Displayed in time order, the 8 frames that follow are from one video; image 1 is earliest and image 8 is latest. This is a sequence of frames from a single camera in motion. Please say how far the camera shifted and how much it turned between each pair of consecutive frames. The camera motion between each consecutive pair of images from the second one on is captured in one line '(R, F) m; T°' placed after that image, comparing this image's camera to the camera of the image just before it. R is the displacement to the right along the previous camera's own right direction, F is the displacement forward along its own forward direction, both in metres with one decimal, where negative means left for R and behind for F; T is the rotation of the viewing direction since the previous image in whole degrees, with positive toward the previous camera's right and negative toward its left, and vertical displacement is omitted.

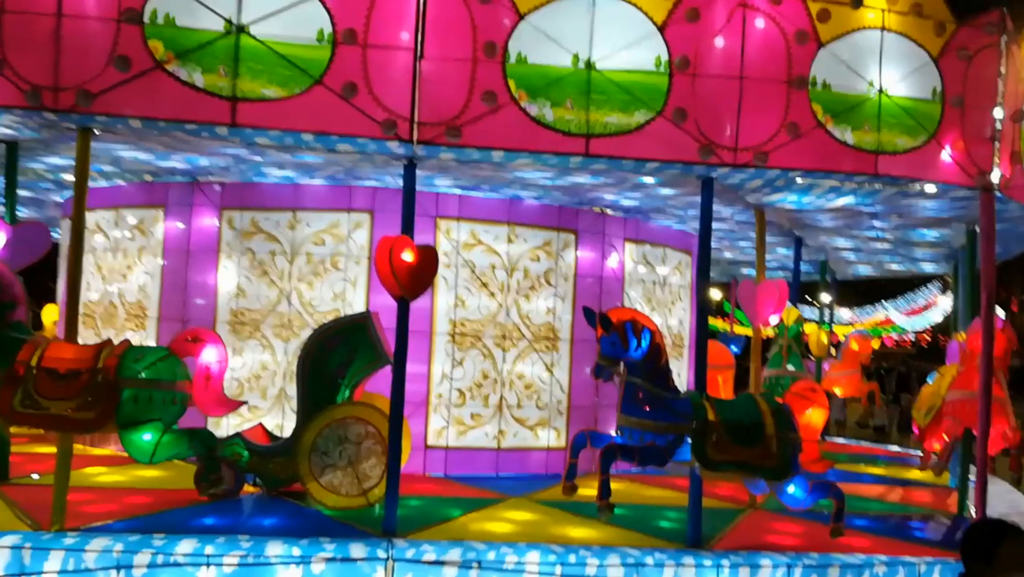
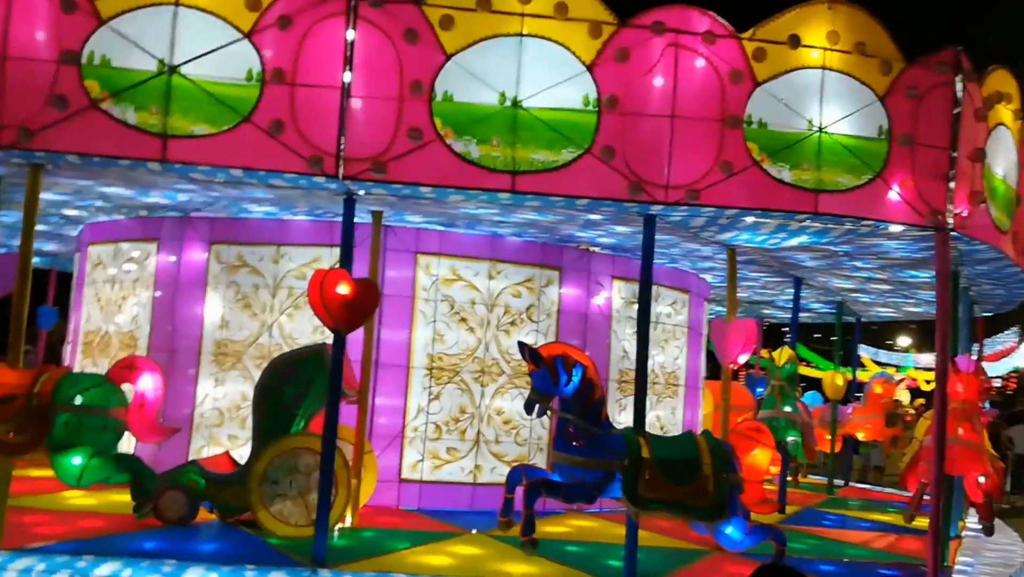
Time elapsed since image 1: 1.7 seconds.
(+0.8, 0.0) m; -3°
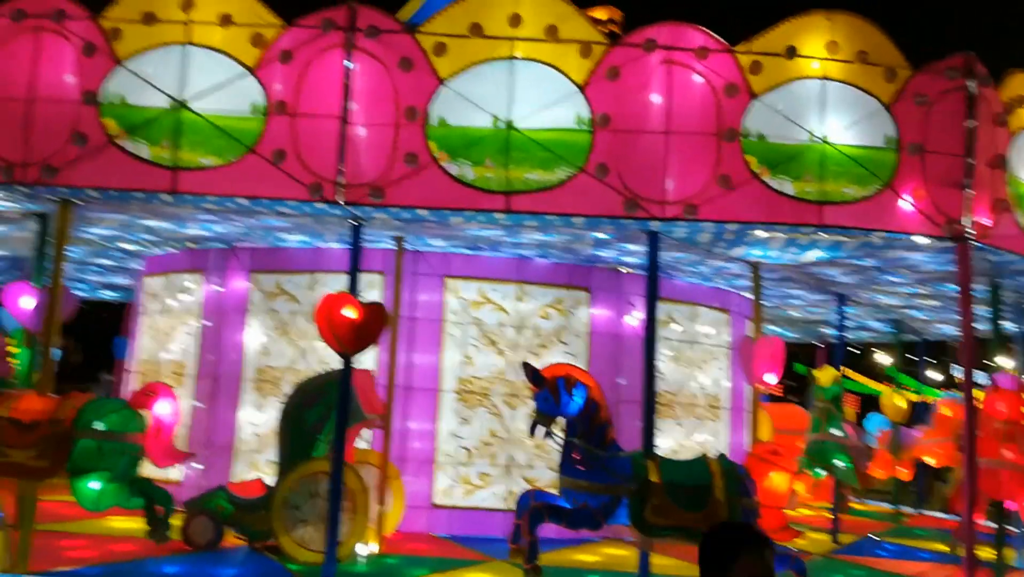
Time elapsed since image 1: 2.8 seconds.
(+0.5, 0.0) m; -5°
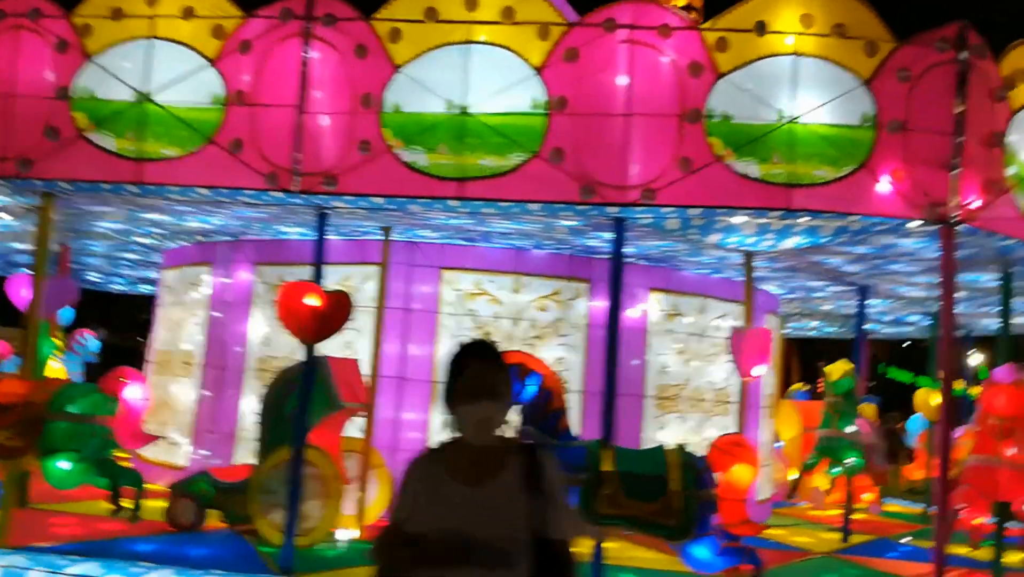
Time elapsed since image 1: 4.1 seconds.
(+0.7, +0.1) m; -4°
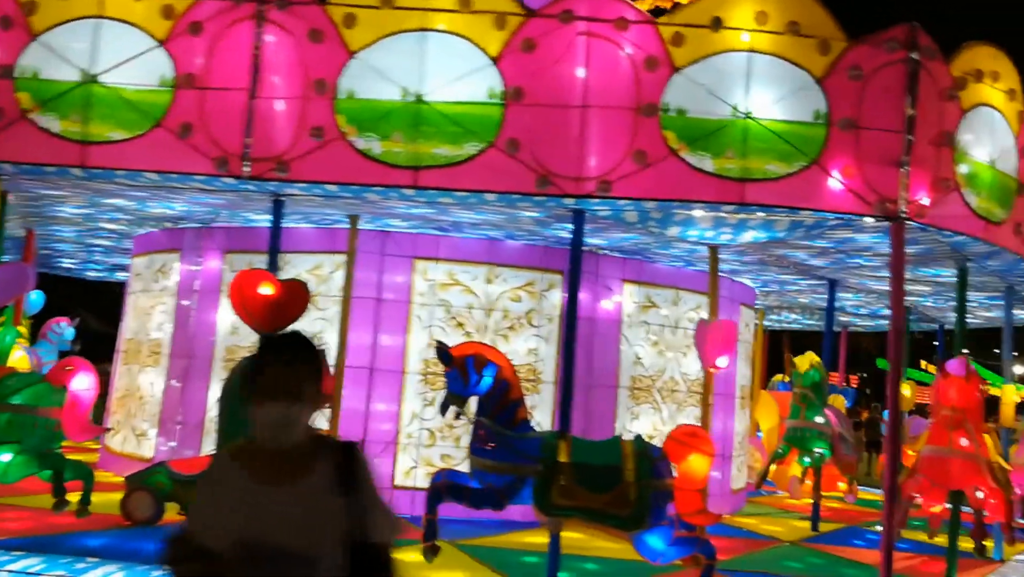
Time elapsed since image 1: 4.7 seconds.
(+0.2, 0.0) m; +1°
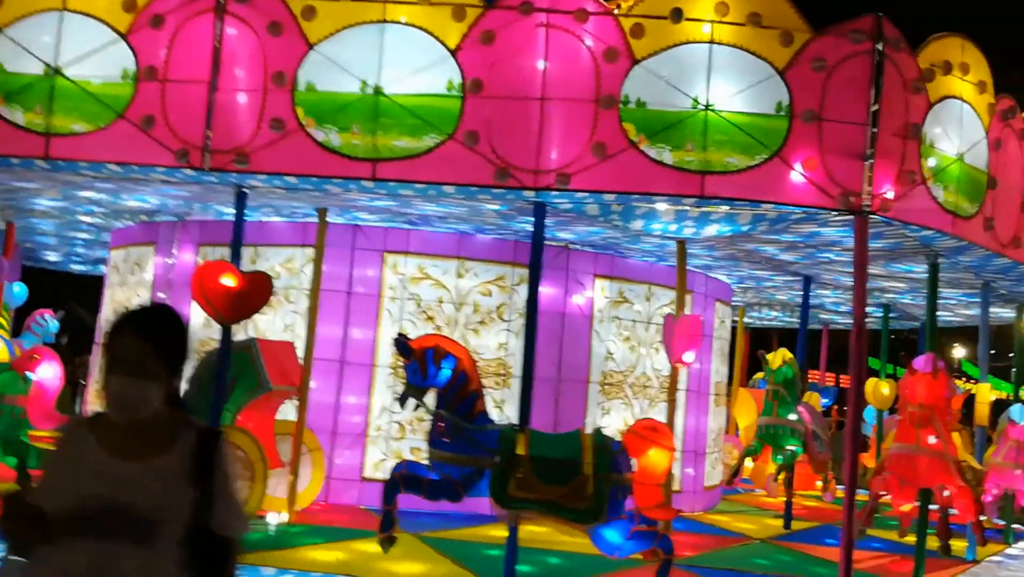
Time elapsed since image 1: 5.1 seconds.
(+0.2, 0.0) m; 0°
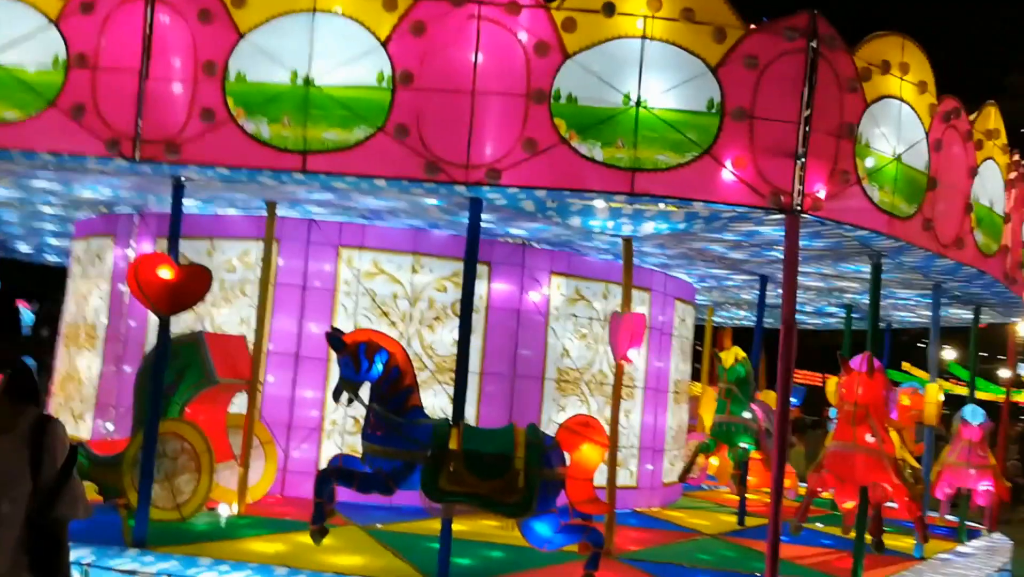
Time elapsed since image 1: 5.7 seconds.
(+0.4, 0.0) m; +1°
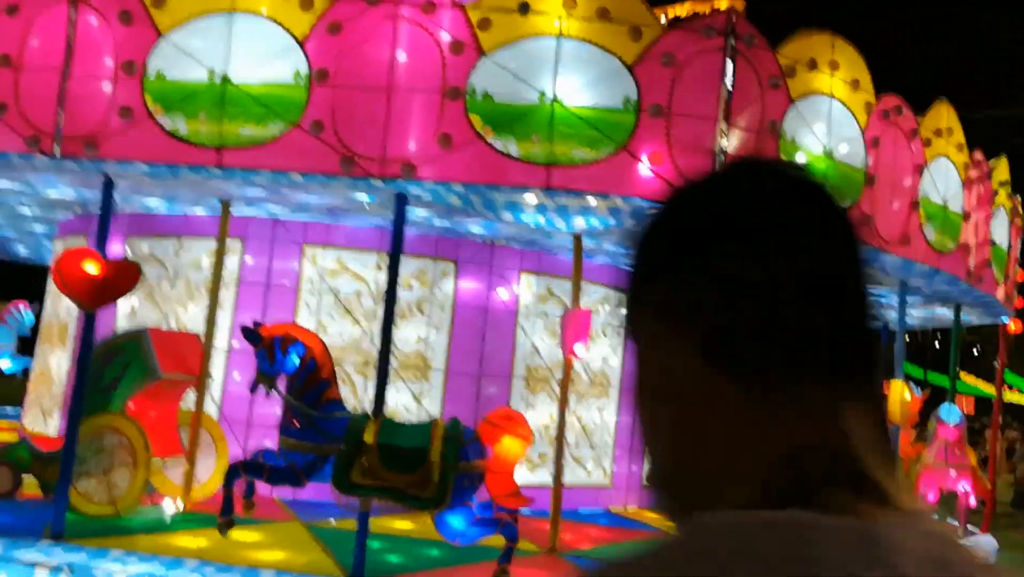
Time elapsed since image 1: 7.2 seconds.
(+0.7, 0.0) m; -2°
